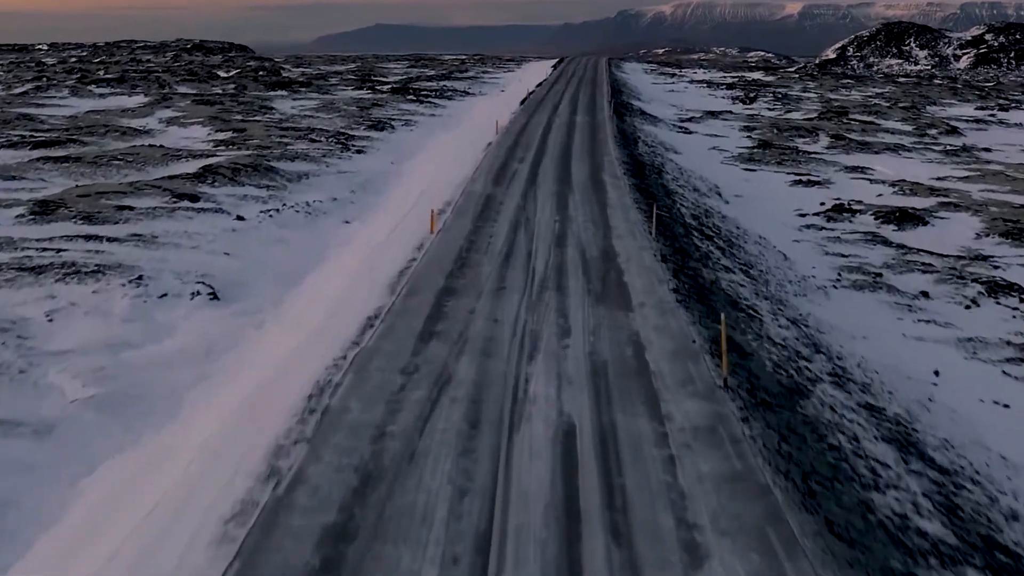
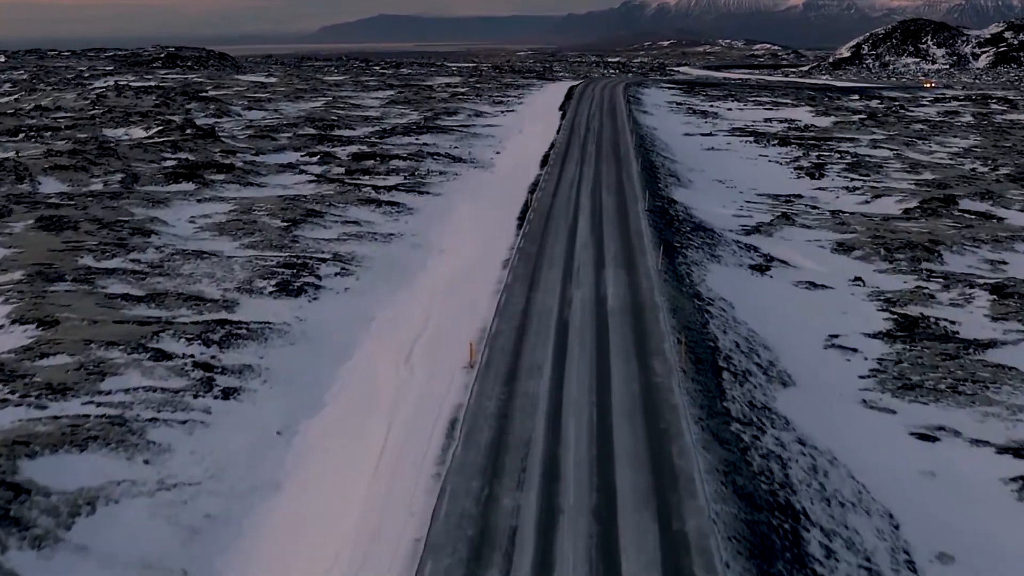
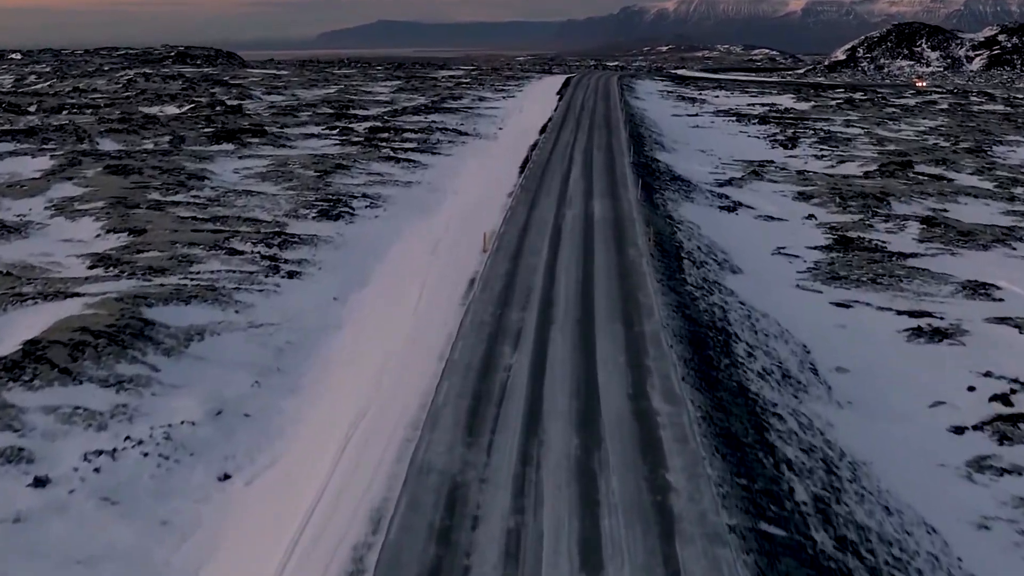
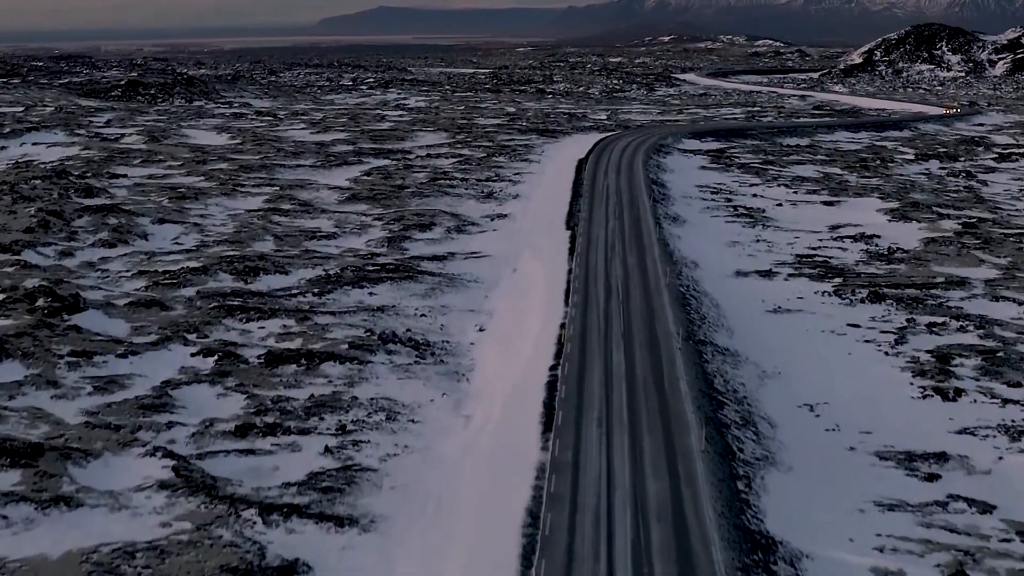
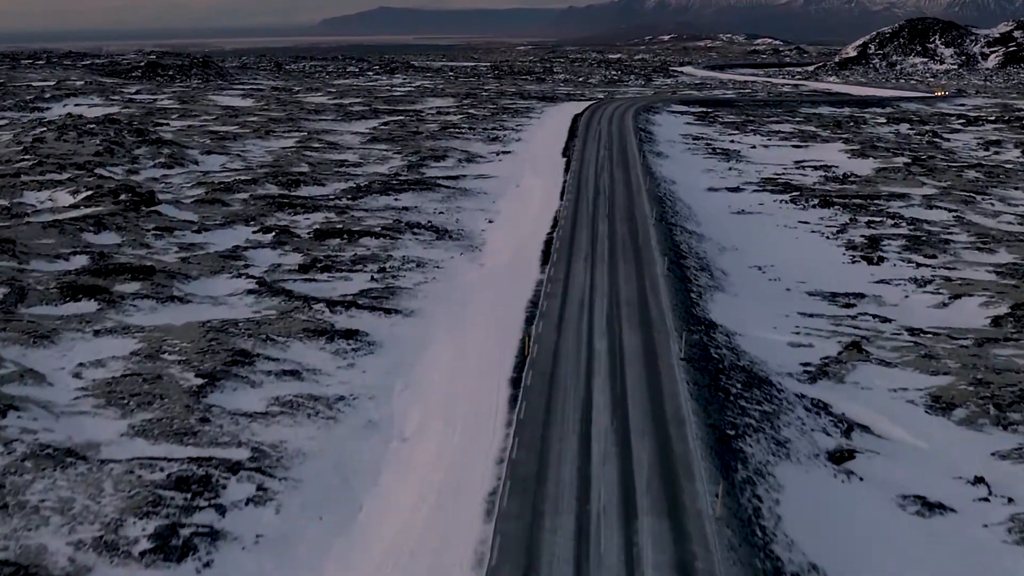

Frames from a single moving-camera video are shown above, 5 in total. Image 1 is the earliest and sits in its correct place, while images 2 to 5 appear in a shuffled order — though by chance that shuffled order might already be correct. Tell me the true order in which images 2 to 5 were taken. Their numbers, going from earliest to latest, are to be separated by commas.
3, 2, 5, 4
